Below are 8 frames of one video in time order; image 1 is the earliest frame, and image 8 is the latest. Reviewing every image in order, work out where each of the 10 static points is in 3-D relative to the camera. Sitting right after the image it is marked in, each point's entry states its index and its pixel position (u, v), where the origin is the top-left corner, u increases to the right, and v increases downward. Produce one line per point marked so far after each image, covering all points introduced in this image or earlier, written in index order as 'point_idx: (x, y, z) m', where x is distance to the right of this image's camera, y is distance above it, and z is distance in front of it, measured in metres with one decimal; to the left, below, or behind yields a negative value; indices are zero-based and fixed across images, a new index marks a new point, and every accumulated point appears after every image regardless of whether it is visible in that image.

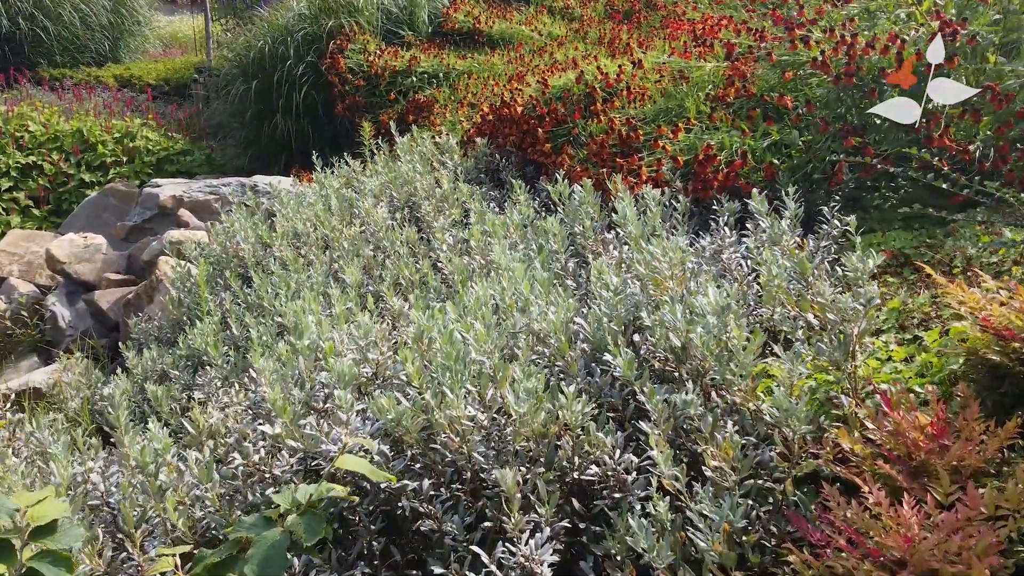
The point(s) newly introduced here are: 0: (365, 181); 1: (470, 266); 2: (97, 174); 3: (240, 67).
0: (-0.6, +0.5, +4.3) m
1: (-0.1, +0.1, +3.0) m
2: (-2.6, +0.7, +6.0) m
3: (-1.8, +1.4, +6.3) m
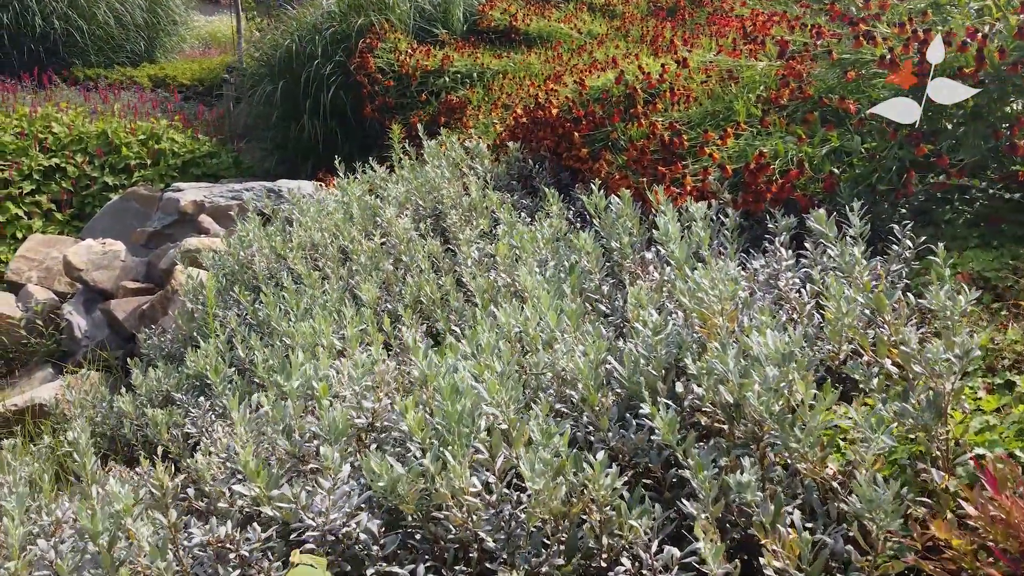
0: (-0.5, +0.4, +4.0) m
1: (0.0, 0.0, +2.8) m
2: (-2.4, +0.7, +5.9) m
3: (-1.6, +1.4, +6.1) m
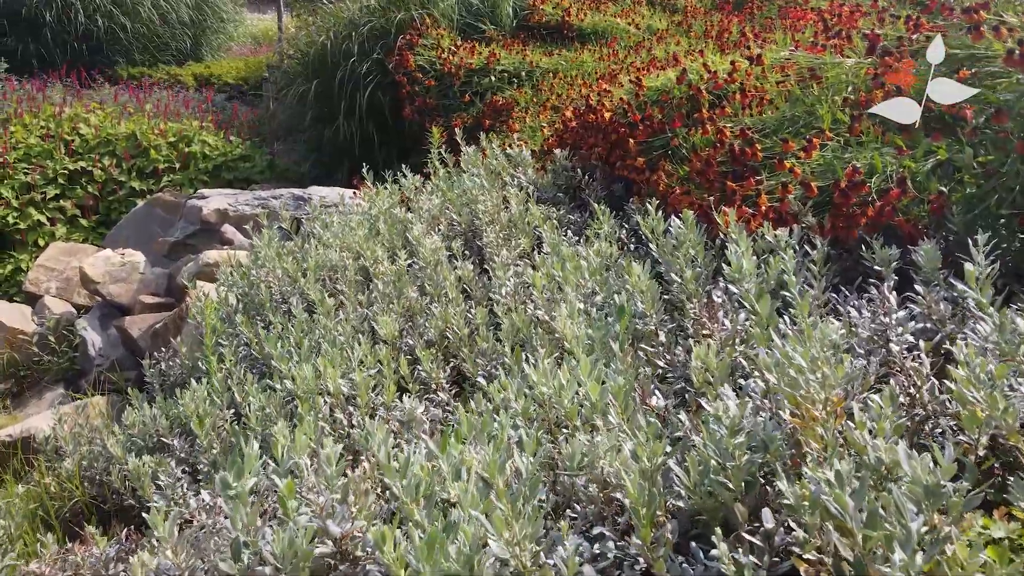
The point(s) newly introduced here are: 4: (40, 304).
0: (-0.3, +0.3, +3.6) m
1: (0.0, -0.1, +2.3) m
2: (-2.1, +0.6, +5.6) m
3: (-1.3, +1.3, +5.8) m
4: (-2.3, -0.1, +4.7) m
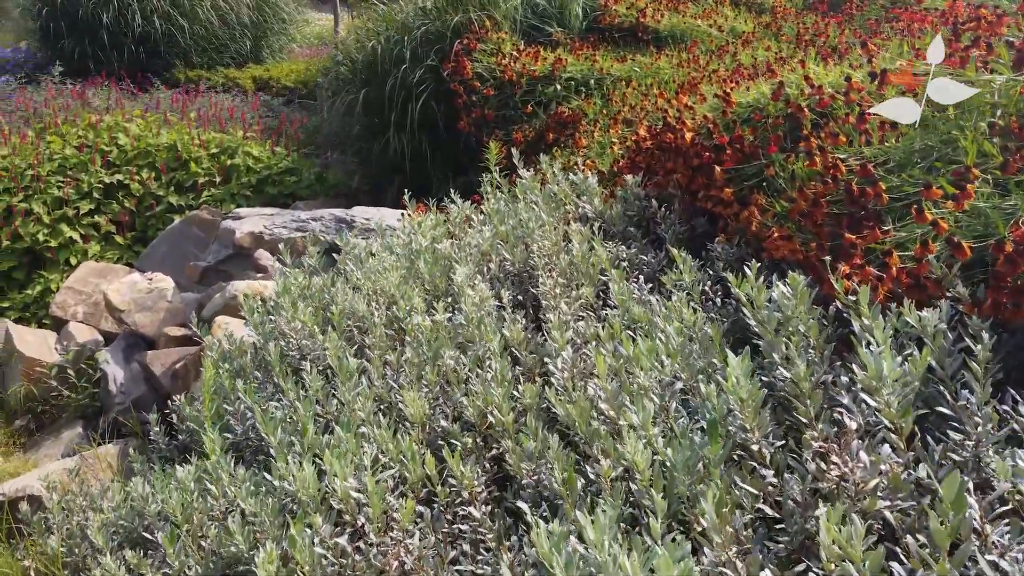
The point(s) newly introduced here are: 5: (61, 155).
0: (-0.1, +0.2, +3.1) m
1: (+0.1, -0.2, +1.8) m
2: (-1.7, +0.5, +5.2) m
3: (-0.9, +1.2, +5.3) m
4: (-2.0, -0.2, +4.3) m
5: (-2.4, +0.7, +5.1) m
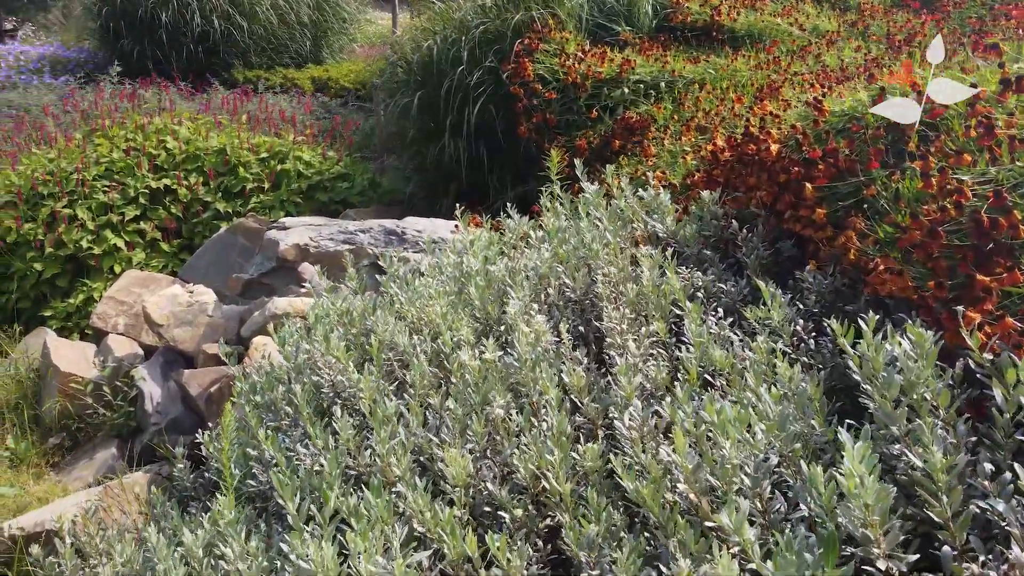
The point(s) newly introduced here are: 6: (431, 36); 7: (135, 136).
0: (0.0, +0.1, +2.8) m
1: (+0.2, -0.3, +1.5) m
2: (-1.4, +0.4, +5.0) m
3: (-0.5, +1.1, +5.1) m
4: (-1.7, -0.2, +4.2) m
5: (-2.1, +0.7, +5.0) m
6: (-0.4, +1.3, +5.0) m
7: (-2.0, +0.8, +5.2) m
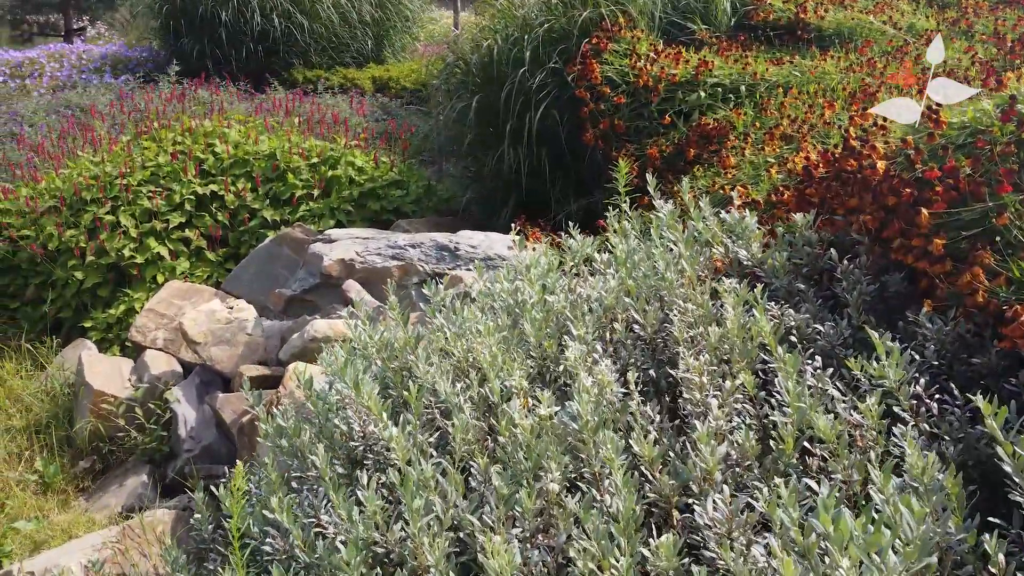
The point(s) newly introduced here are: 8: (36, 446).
0: (+0.2, 0.0, +2.5) m
1: (+0.3, -0.4, +1.2) m
2: (-1.1, +0.4, +4.7) m
3: (-0.2, +1.0, +4.8) m
4: (-1.5, -0.3, +3.9) m
5: (-1.7, +0.6, +4.8) m
6: (-0.1, +1.2, +4.7) m
7: (-1.7, +0.8, +5.0) m
8: (-1.8, -0.6, +3.7) m
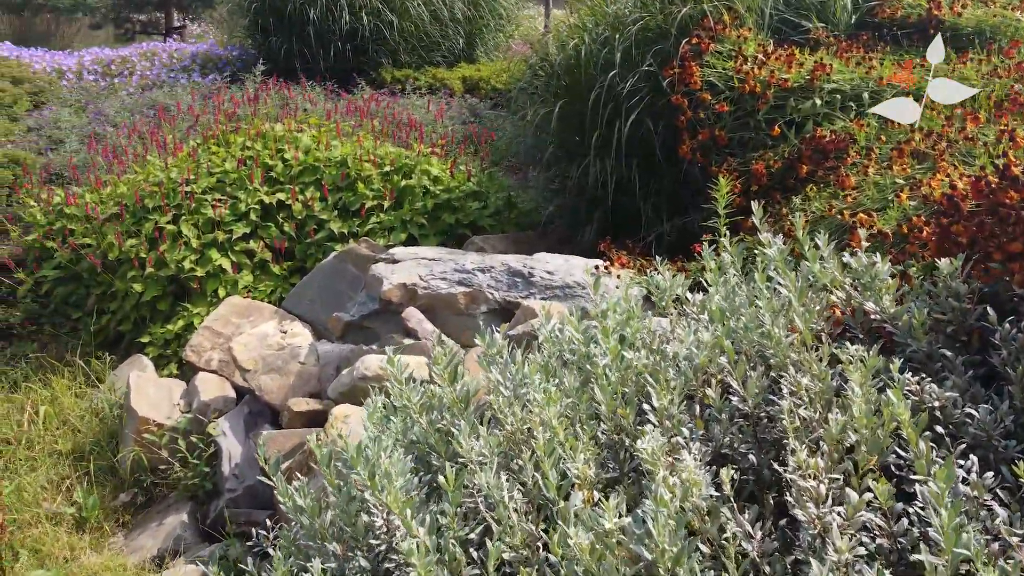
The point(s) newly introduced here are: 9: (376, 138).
0: (+0.4, -0.1, +2.0) m
1: (+0.3, -0.5, +0.7) m
2: (-0.7, +0.3, +4.4) m
3: (+0.2, +0.9, +4.4) m
4: (-1.2, -0.4, +3.7) m
5: (-1.3, +0.6, +4.5) m
6: (+0.3, +1.1, +4.2) m
7: (-1.3, +0.7, +4.7) m
8: (-1.5, -0.7, +3.4) m
9: (-0.7, +0.8, +5.0) m
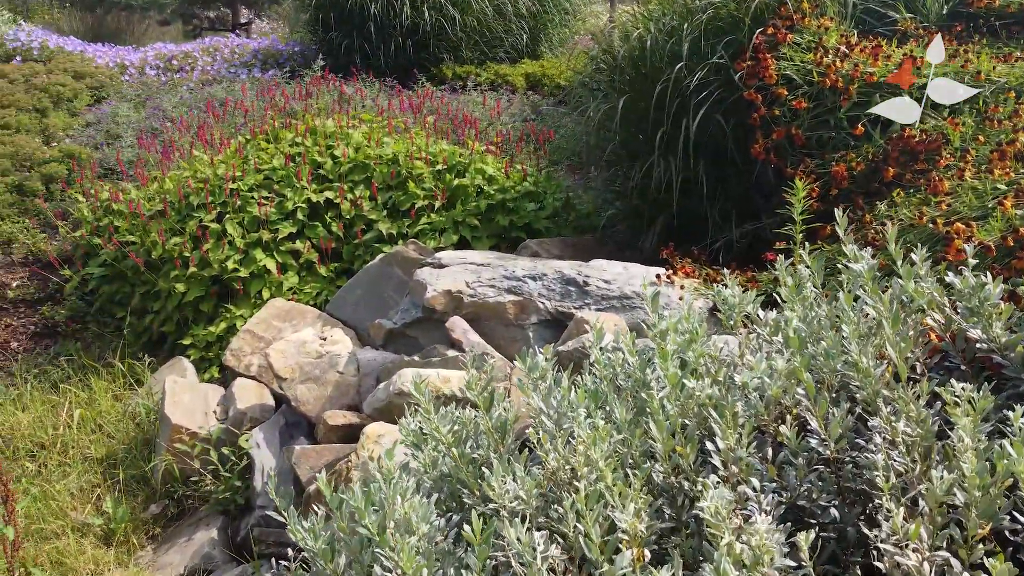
0: (+0.4, -0.1, +1.8) m
1: (+0.3, -0.6, +0.5) m
2: (-0.5, +0.3, +4.2) m
3: (+0.4, +0.9, +4.1) m
4: (-1.0, -0.4, +3.5) m
5: (-1.1, +0.5, +4.4) m
6: (+0.6, +1.1, +4.0) m
7: (-1.0, +0.7, +4.6) m
8: (-1.4, -0.7, +3.3) m
9: (-0.4, +0.8, +4.8) m
